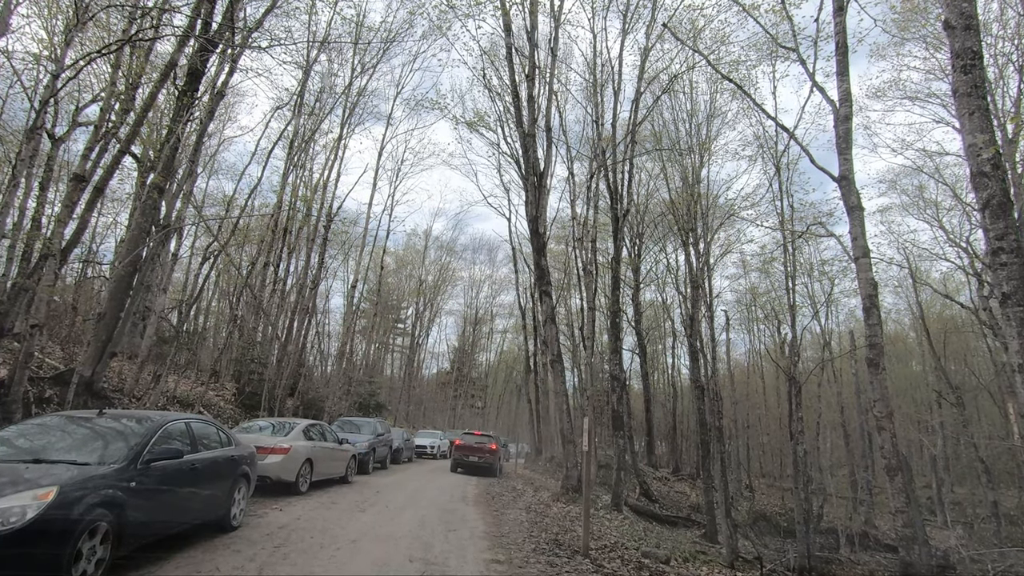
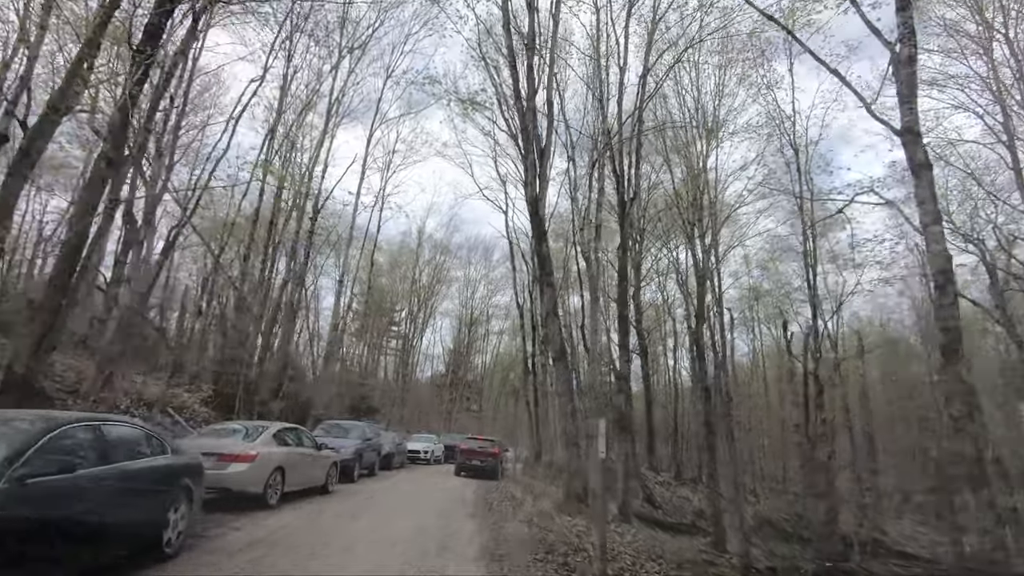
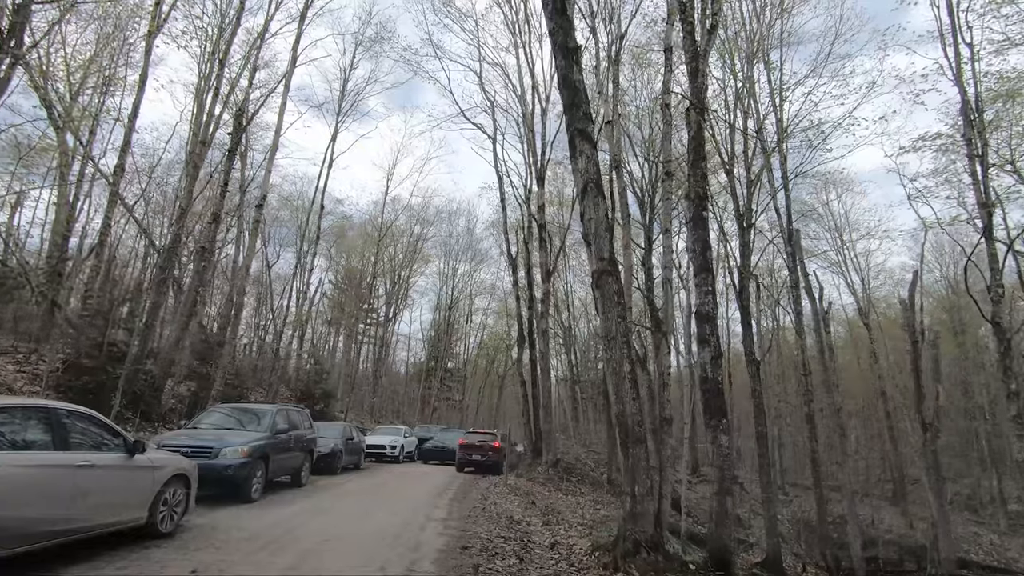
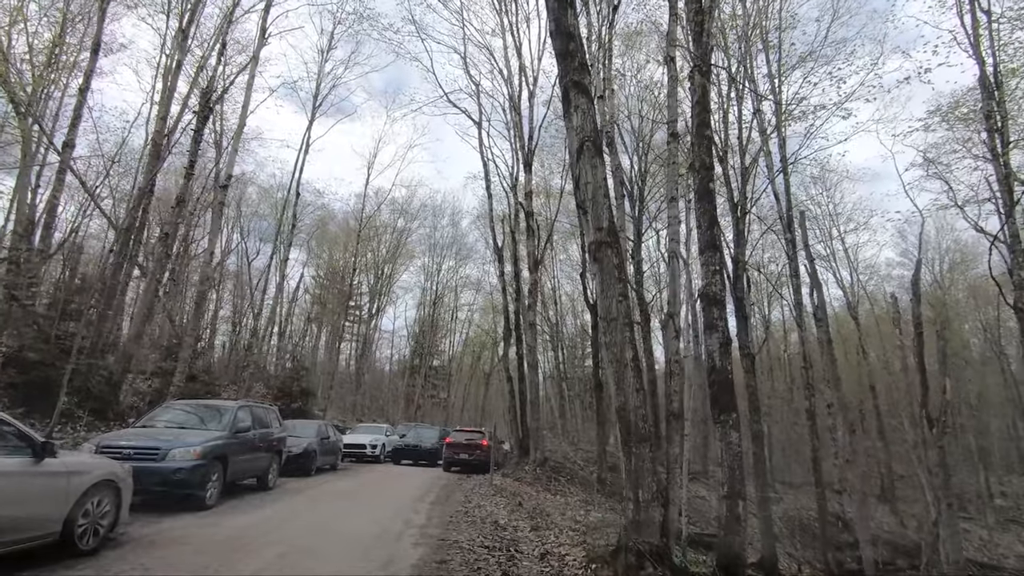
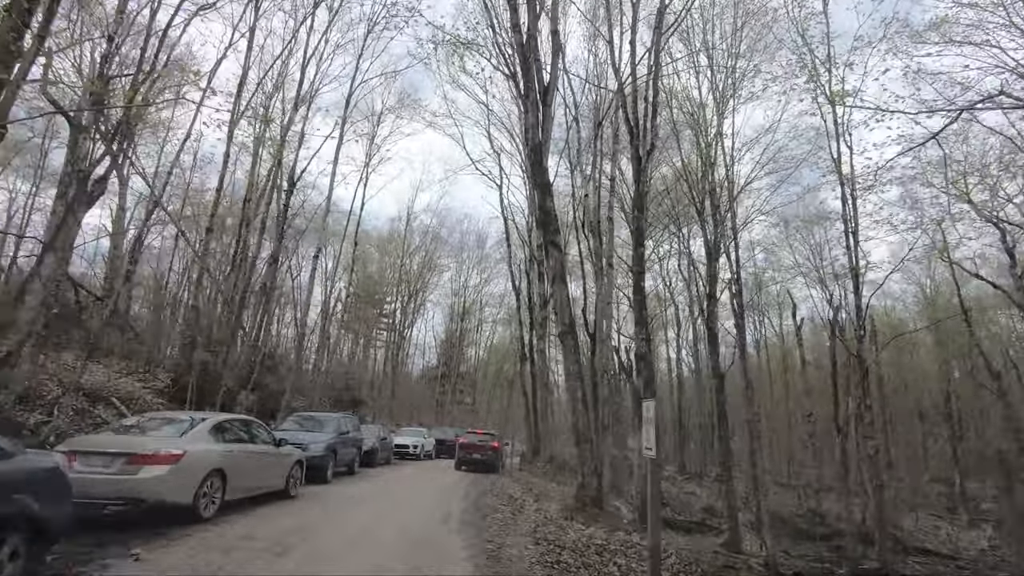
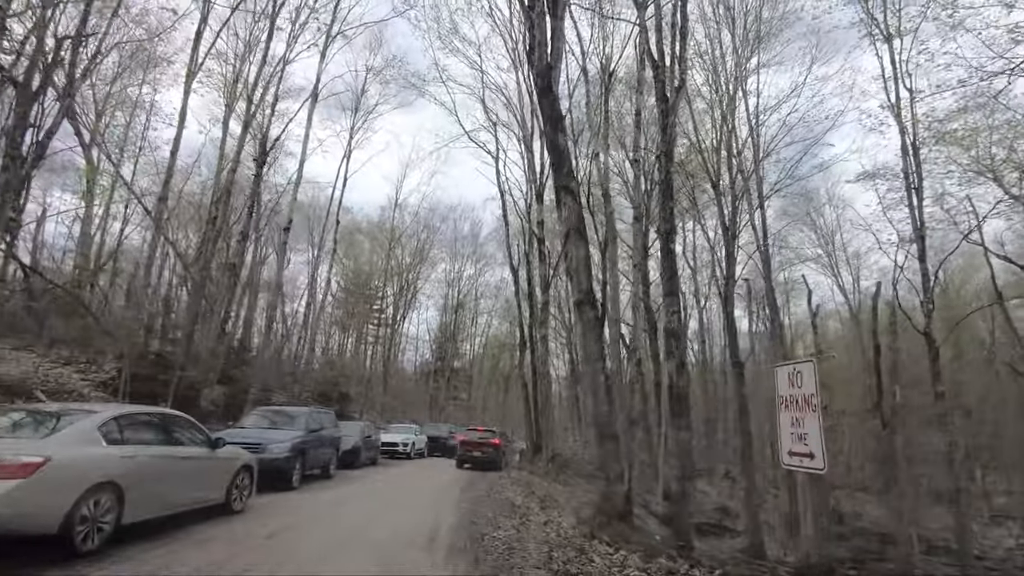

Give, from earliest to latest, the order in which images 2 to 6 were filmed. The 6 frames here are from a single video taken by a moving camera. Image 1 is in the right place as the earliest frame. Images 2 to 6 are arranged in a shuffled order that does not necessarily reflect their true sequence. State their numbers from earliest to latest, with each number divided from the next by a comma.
2, 5, 6, 3, 4
